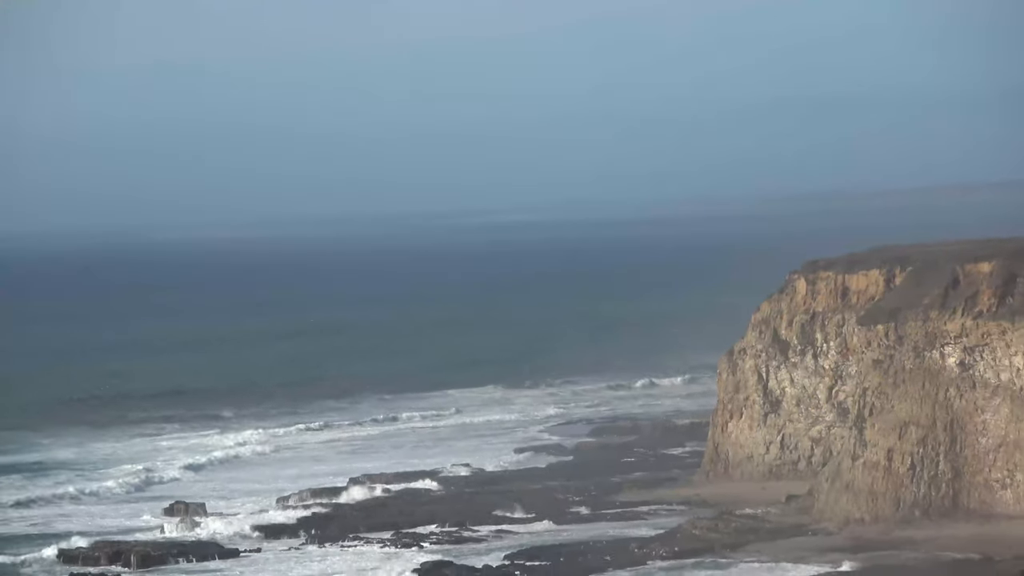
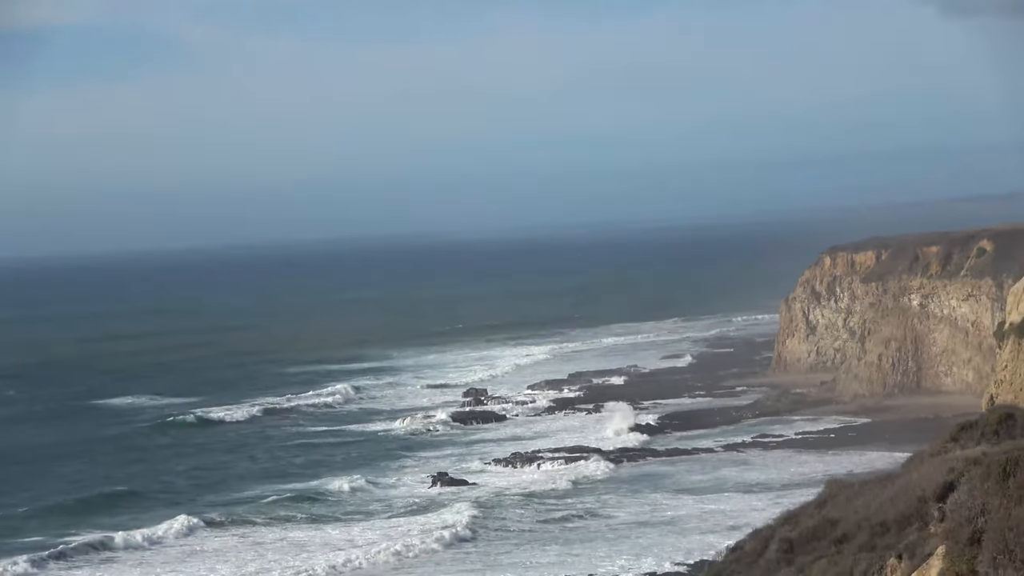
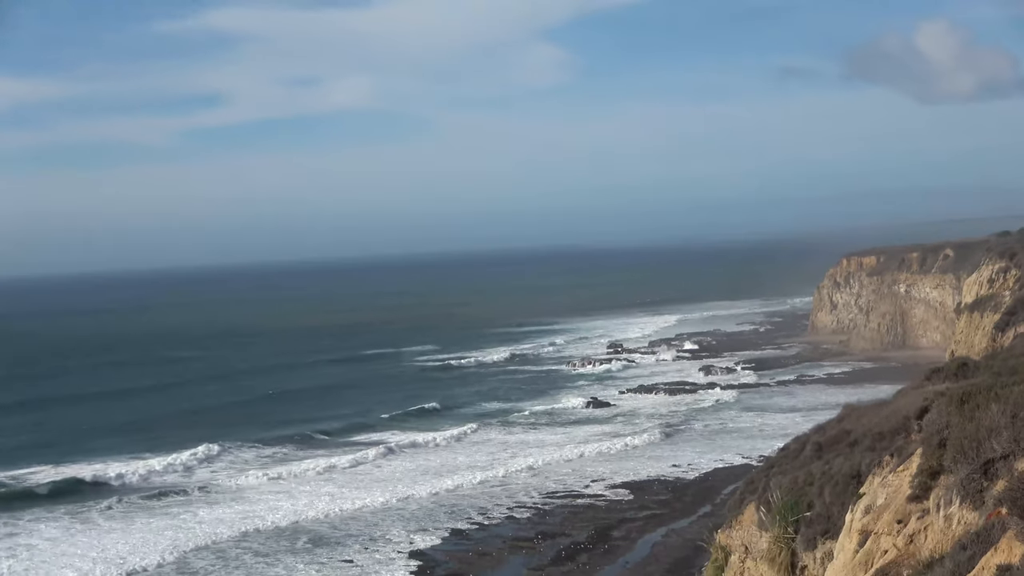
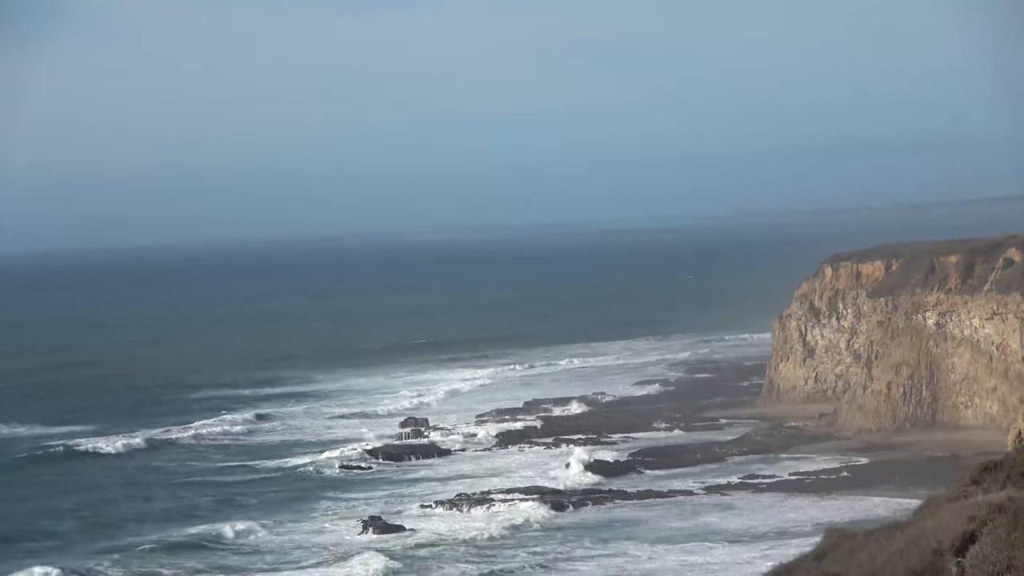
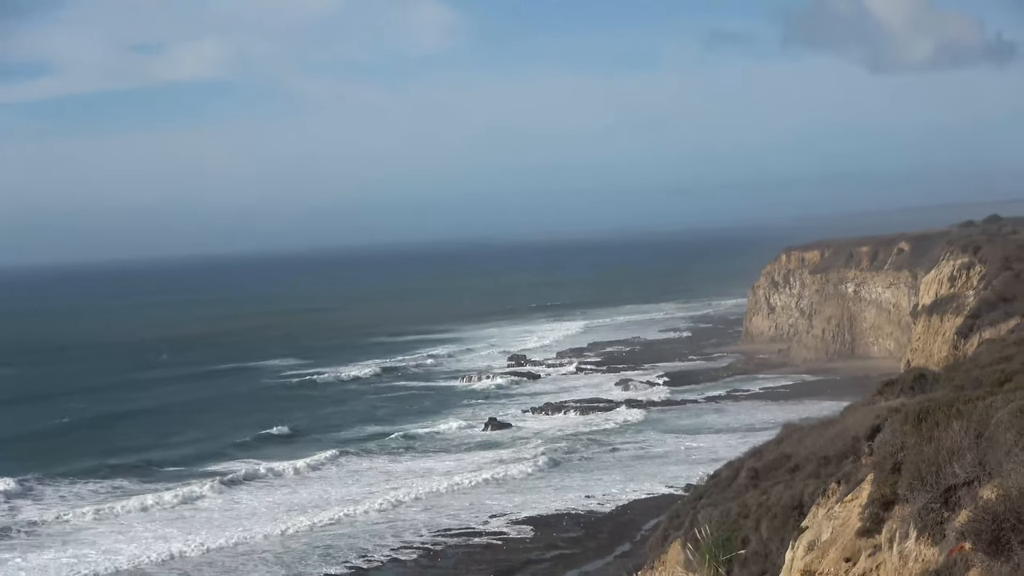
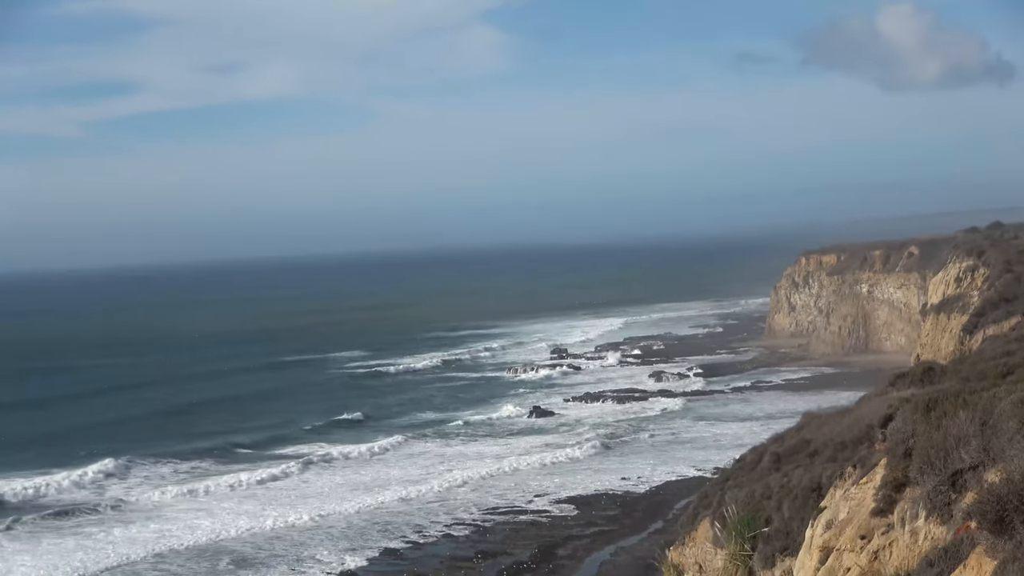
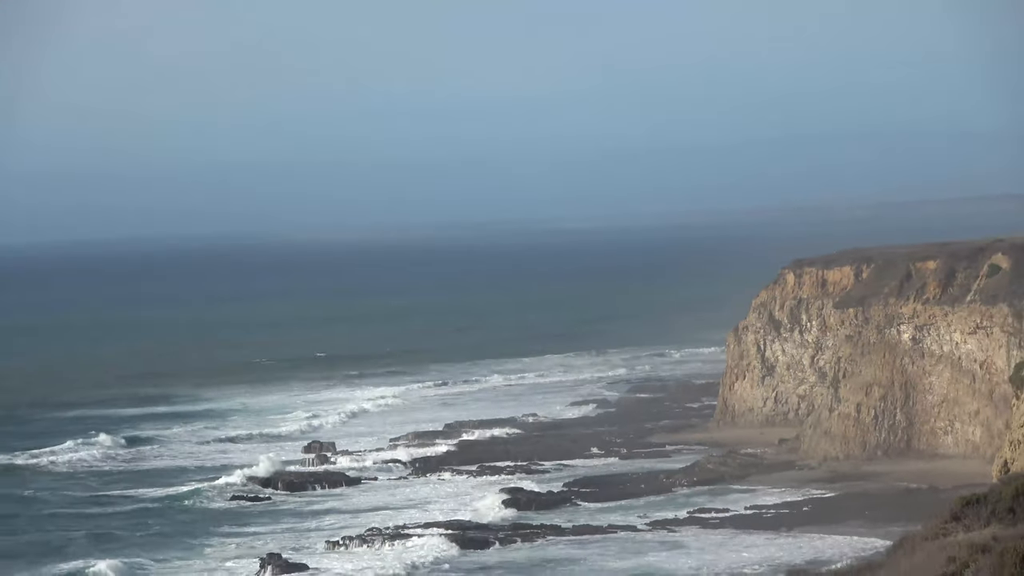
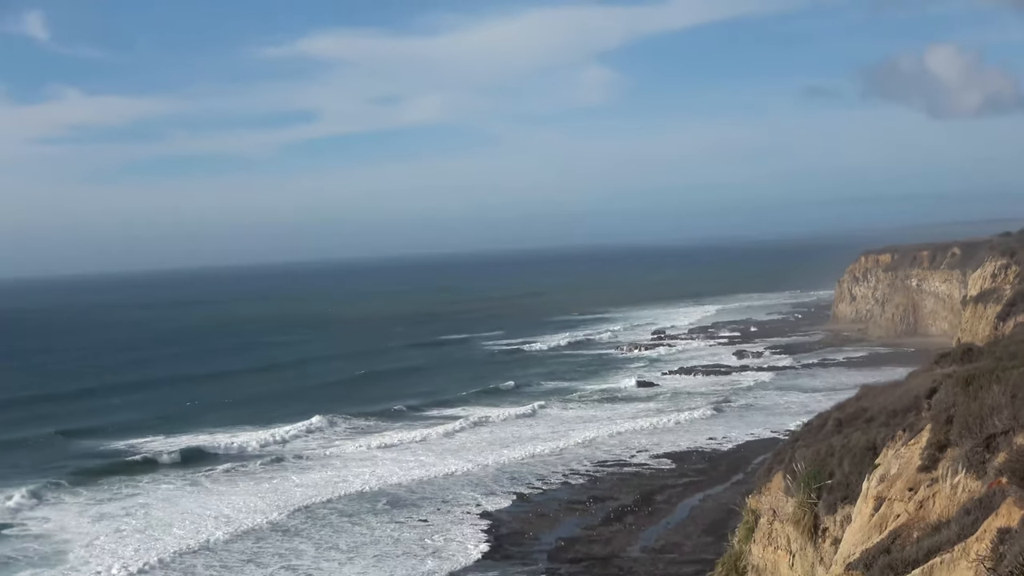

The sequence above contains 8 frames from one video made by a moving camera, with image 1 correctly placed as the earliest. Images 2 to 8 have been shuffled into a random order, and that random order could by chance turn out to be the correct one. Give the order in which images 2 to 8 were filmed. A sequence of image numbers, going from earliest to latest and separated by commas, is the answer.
7, 4, 2, 5, 6, 3, 8
